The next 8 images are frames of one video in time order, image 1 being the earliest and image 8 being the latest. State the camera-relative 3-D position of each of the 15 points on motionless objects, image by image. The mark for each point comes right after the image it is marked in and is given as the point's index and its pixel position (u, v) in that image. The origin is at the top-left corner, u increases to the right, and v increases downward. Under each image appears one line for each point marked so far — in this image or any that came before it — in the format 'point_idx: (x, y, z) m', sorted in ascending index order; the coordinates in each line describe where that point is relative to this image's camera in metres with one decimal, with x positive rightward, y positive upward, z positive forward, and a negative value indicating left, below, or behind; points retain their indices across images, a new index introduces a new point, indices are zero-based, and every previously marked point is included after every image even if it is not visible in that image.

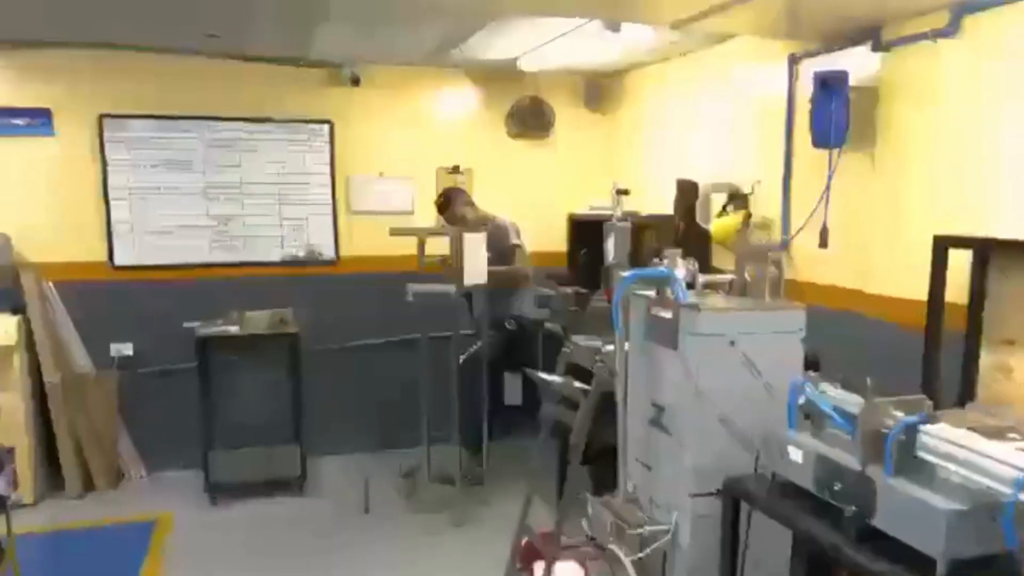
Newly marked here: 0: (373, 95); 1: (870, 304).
0: (-0.7, +0.9, +4.9) m
1: (+1.1, -0.1, +3.2) m
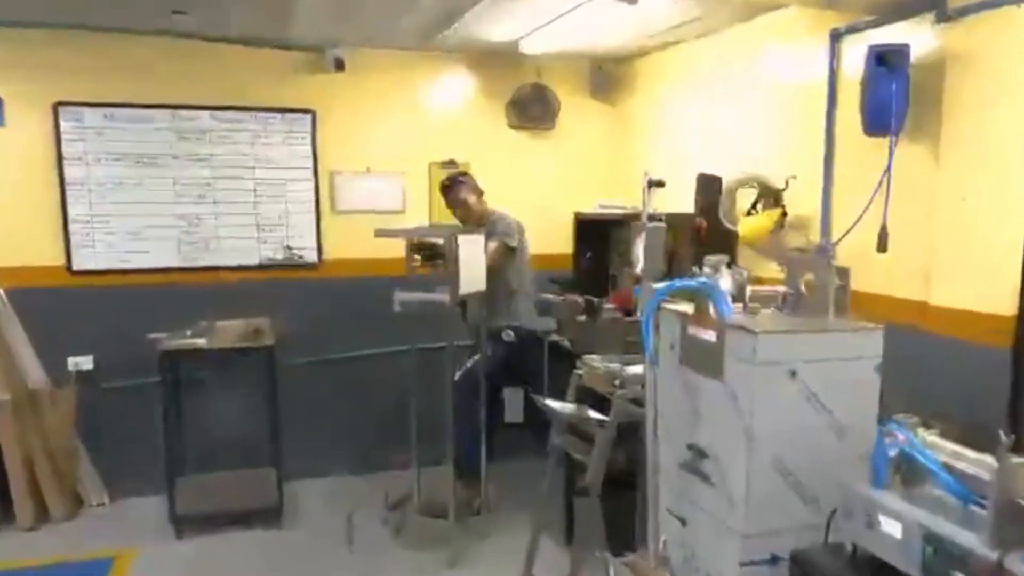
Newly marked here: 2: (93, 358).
0: (-0.7, +0.9, +4.5) m
1: (+1.2, -0.1, +2.8) m
2: (-1.7, -0.3, +4.1) m
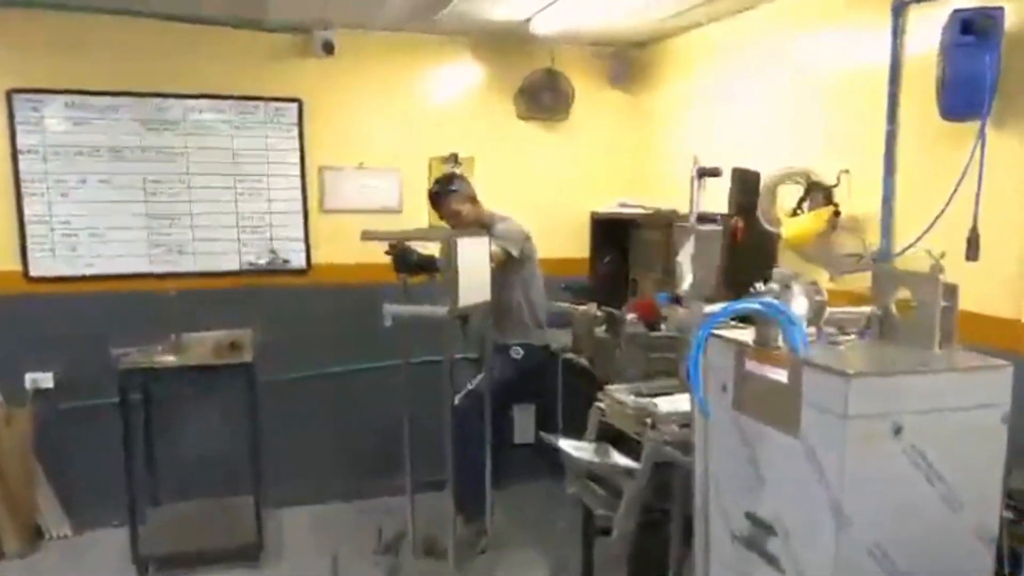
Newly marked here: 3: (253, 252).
0: (-0.6, +0.9, +4.0) m
1: (+1.2, -0.1, +2.3) m
2: (-1.7, -0.3, +3.7) m
3: (-1.0, +0.1, +3.9) m
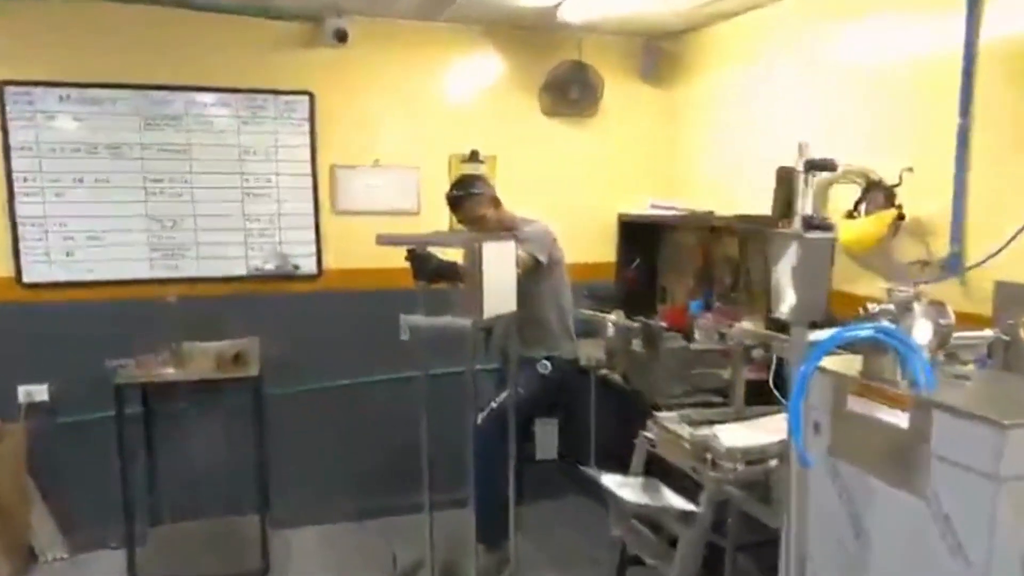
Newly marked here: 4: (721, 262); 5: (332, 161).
0: (-0.5, +0.9, +3.8) m
1: (+1.2, -0.1, +2.0) m
2: (-1.6, -0.3, +3.5) m
3: (-0.9, +0.1, +3.7) m
4: (+0.8, +0.1, +3.7) m
5: (-0.7, +0.5, +3.7) m
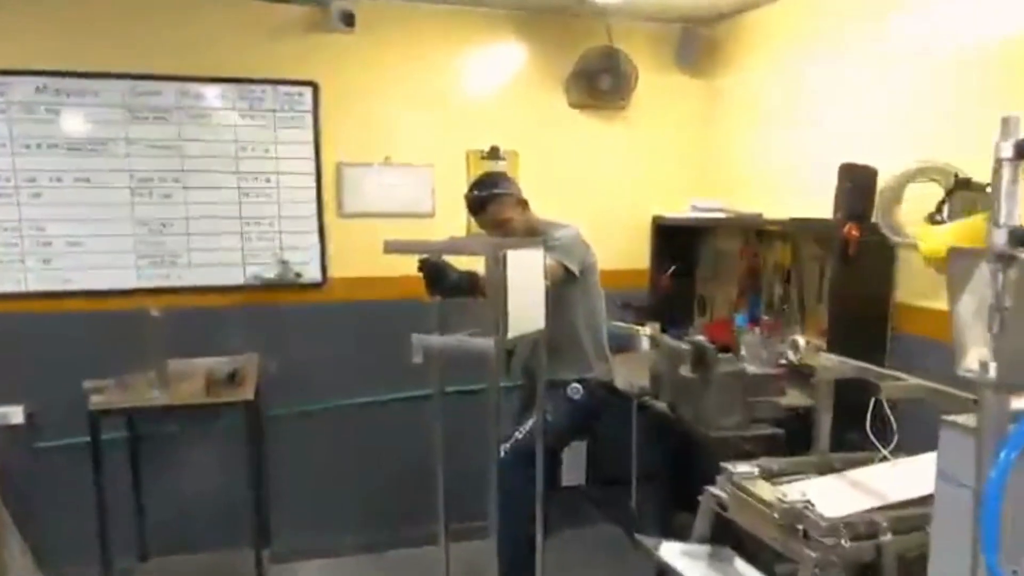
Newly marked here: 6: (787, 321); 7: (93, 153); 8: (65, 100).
0: (-0.4, +0.8, +3.4) m
1: (+1.3, -0.2, +1.7) m
2: (-1.5, -0.4, +3.1) m
3: (-0.8, +0.1, +3.3) m
4: (+0.9, 0.0, +3.4) m
5: (-0.6, +0.4, +3.4) m
6: (+0.9, -0.1, +3.2) m
7: (-1.3, +0.4, +3.1) m
8: (-1.4, +0.6, +3.1) m
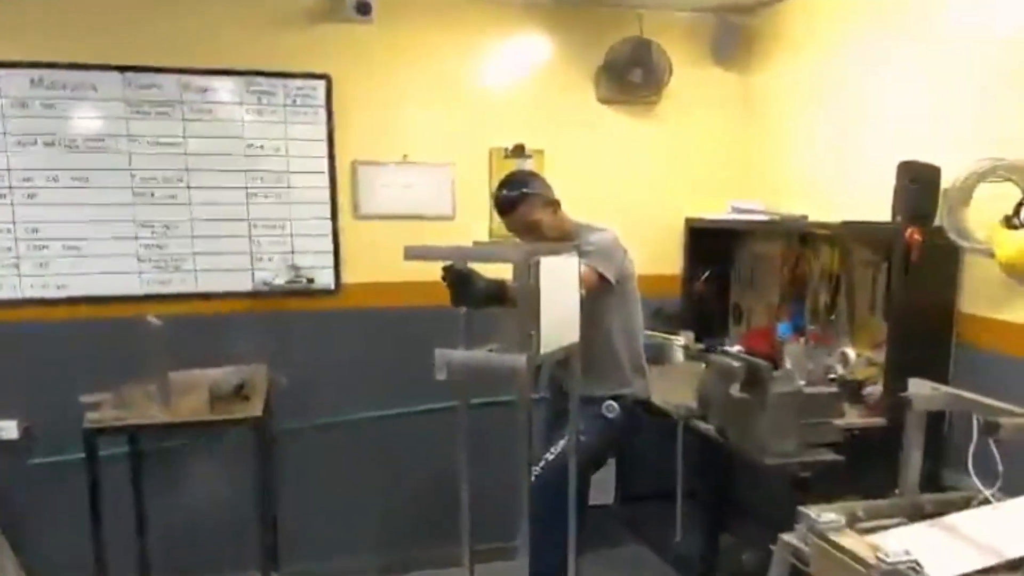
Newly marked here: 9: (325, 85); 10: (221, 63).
0: (-0.4, +0.8, +3.2) m
1: (+1.4, -0.2, +1.4) m
2: (-1.5, -0.4, +2.9) m
3: (-0.8, +0.1, +3.1) m
4: (+0.9, 0.0, +3.1) m
5: (-0.5, +0.4, +3.2) m
6: (+1.0, -0.1, +3.0) m
7: (-1.2, +0.4, +2.9) m
8: (-1.3, +0.6, +2.9) m
9: (-0.6, +0.6, +3.1) m
10: (-0.9, +0.7, +3.0) m
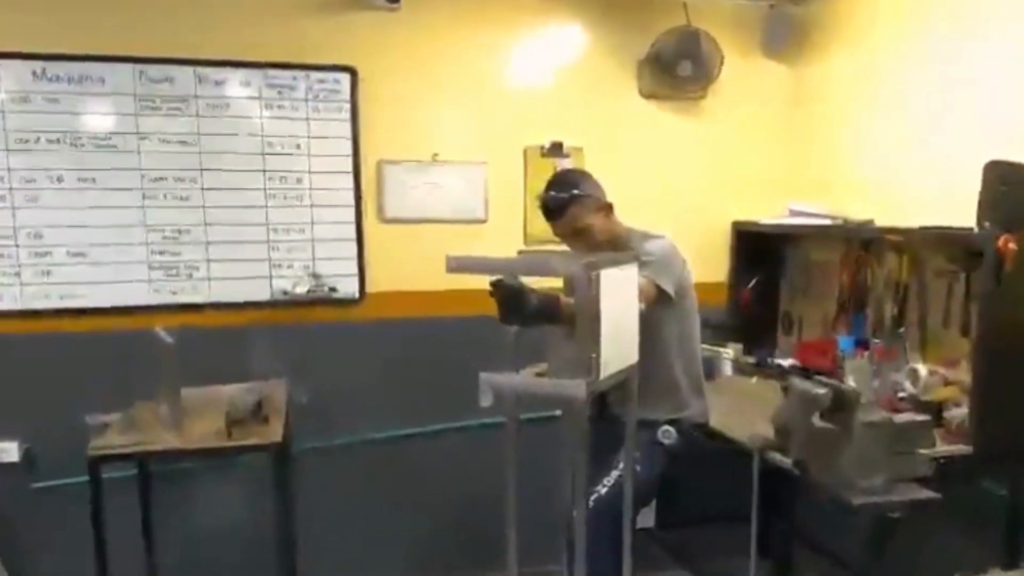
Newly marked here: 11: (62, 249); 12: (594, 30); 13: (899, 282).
0: (-0.2, +0.8, +3.0) m
1: (+1.5, -0.2, +1.2) m
2: (-1.3, -0.4, +2.7) m
3: (-0.6, 0.0, +2.9) m
4: (+1.1, 0.0, +2.9) m
5: (-0.4, +0.4, +3.0) m
6: (+1.1, -0.2, +2.8) m
7: (-1.1, +0.4, +2.7) m
8: (-1.2, +0.5, +2.7) m
9: (-0.5, +0.6, +2.9) m
10: (-0.8, +0.7, +2.8) m
11: (-1.2, +0.1, +2.7) m
12: (+0.3, +0.8, +3.1) m
13: (+1.1, 0.0, +2.8) m
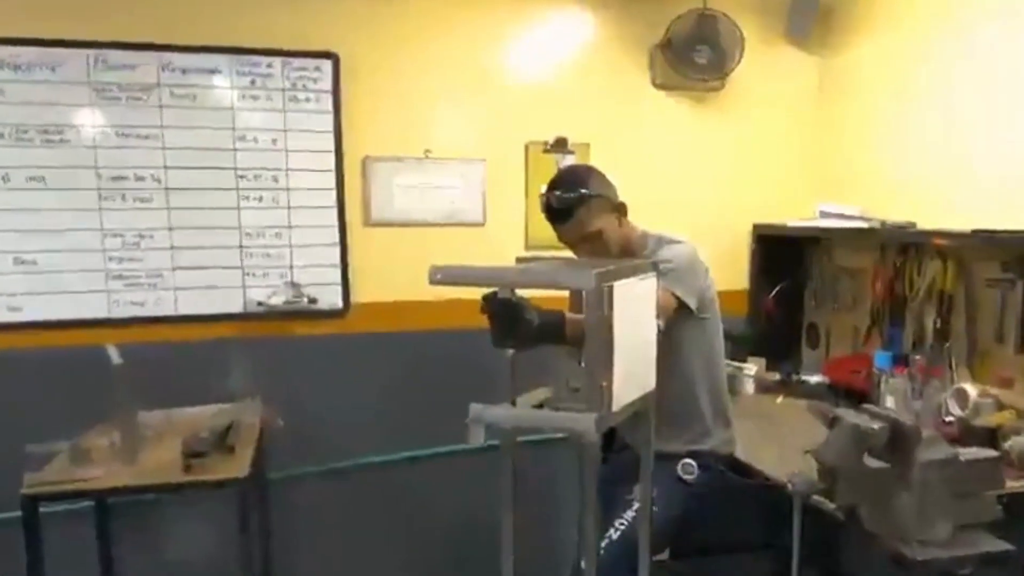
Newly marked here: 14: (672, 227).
0: (-0.2, +0.7, +2.7) m
1: (+1.4, -0.2, +0.9) m
2: (-1.3, -0.5, +2.4) m
3: (-0.7, 0.0, +2.6) m
4: (+1.1, 0.0, +2.6) m
5: (-0.4, +0.4, +2.7) m
6: (+1.1, -0.2, +2.5) m
7: (-1.1, +0.4, +2.4) m
8: (-1.2, +0.5, +2.4) m
9: (-0.5, +0.6, +2.6) m
10: (-0.8, +0.6, +2.5) m
11: (-1.2, +0.1, +2.4) m
12: (+0.3, +0.8, +2.8) m
13: (+1.1, 0.0, +2.5) m
14: (+0.5, +0.2, +3.0) m
